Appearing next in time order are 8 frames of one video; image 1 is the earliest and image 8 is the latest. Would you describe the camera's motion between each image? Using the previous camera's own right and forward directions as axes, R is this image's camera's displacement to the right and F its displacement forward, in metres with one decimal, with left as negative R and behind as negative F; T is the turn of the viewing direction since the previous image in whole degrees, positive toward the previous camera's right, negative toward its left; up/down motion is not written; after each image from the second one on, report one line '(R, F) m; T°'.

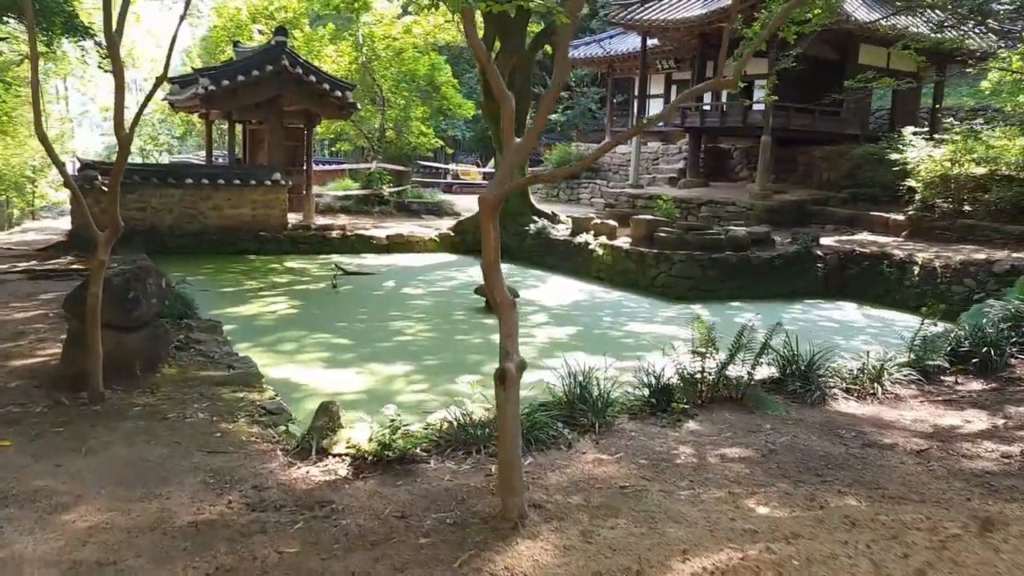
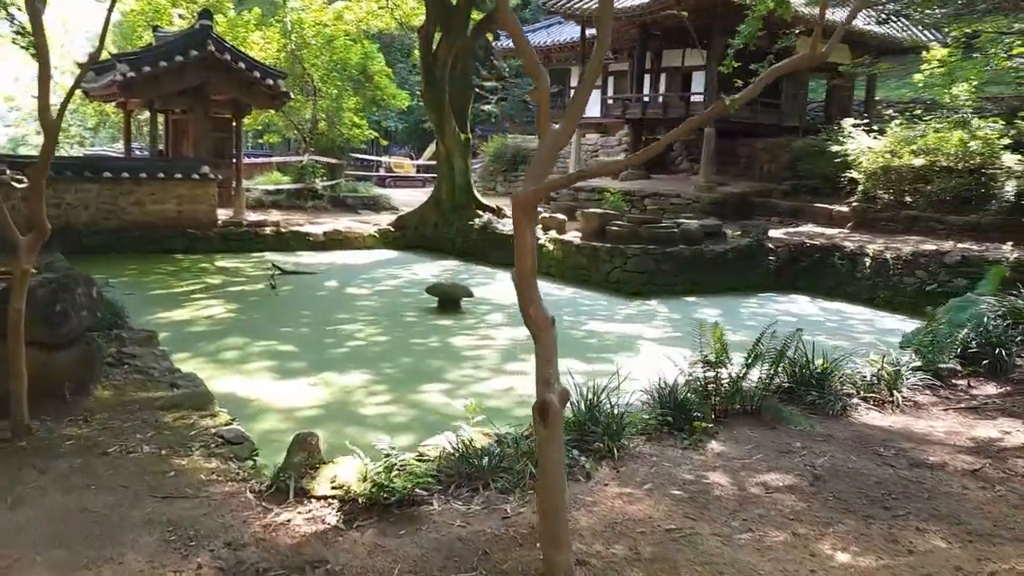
(-0.2, +0.4) m; +5°
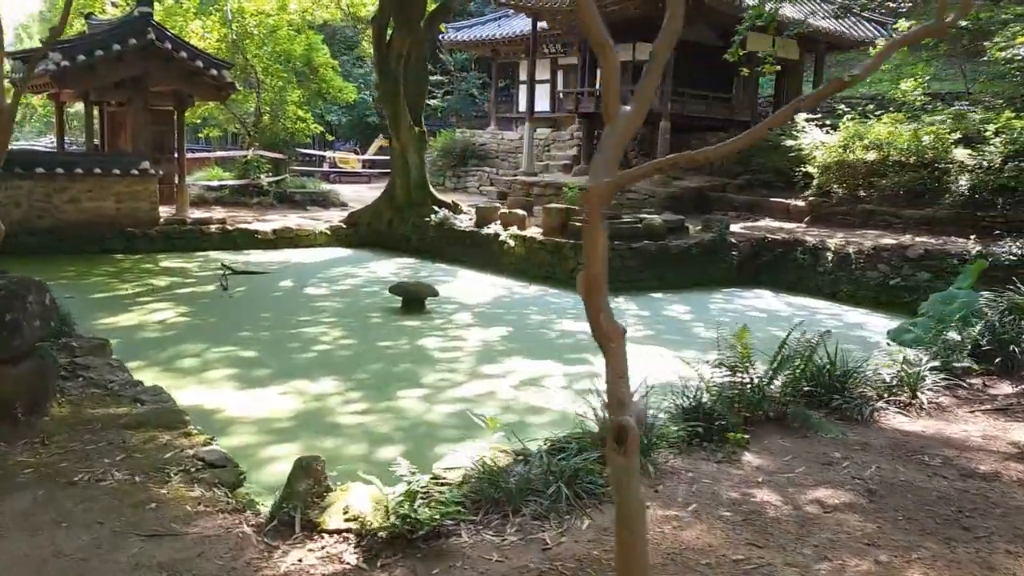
(-0.2, +0.3) m; +4°
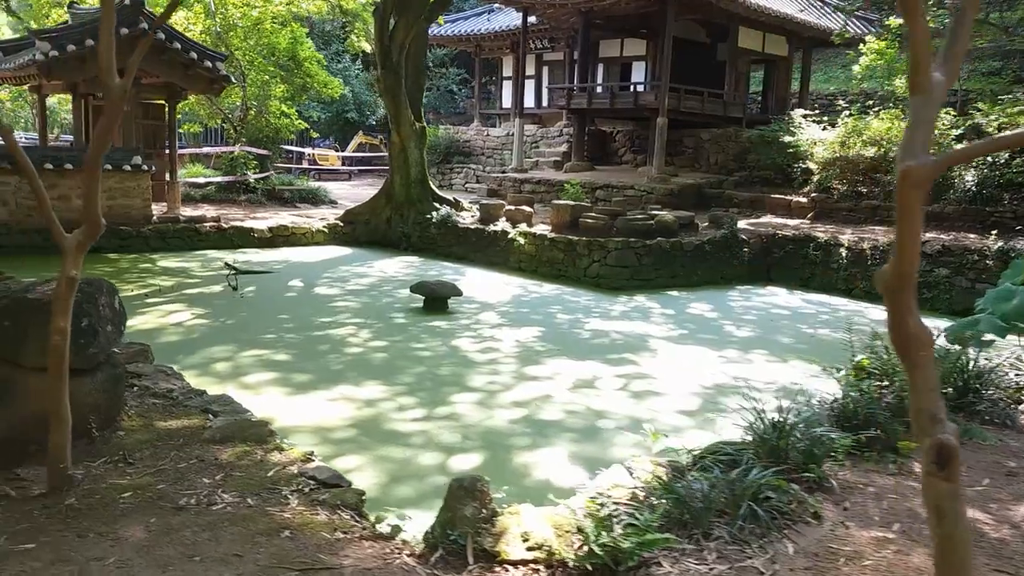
(-0.5, +0.2) m; +3°
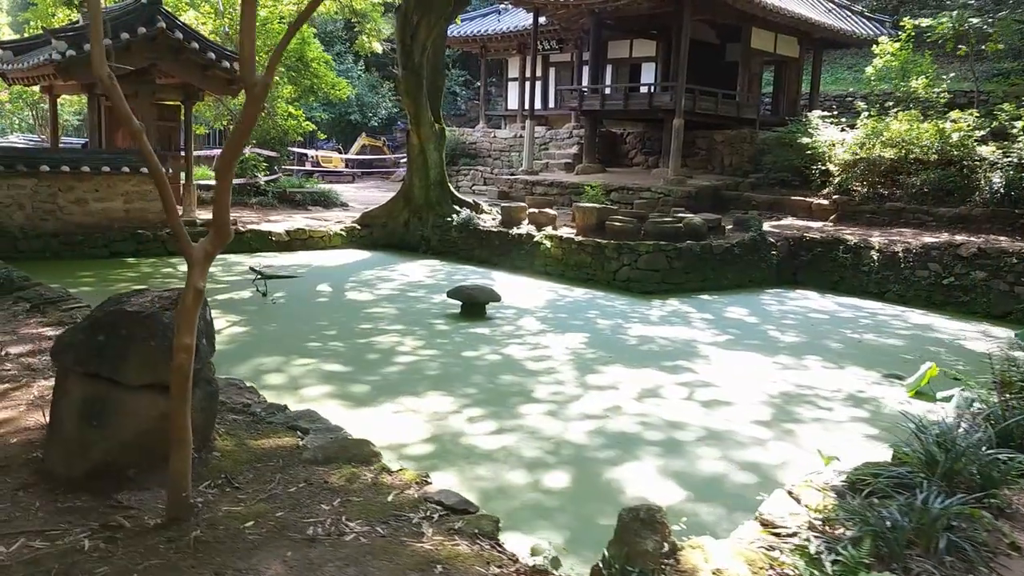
(-0.4, +0.2) m; +1°
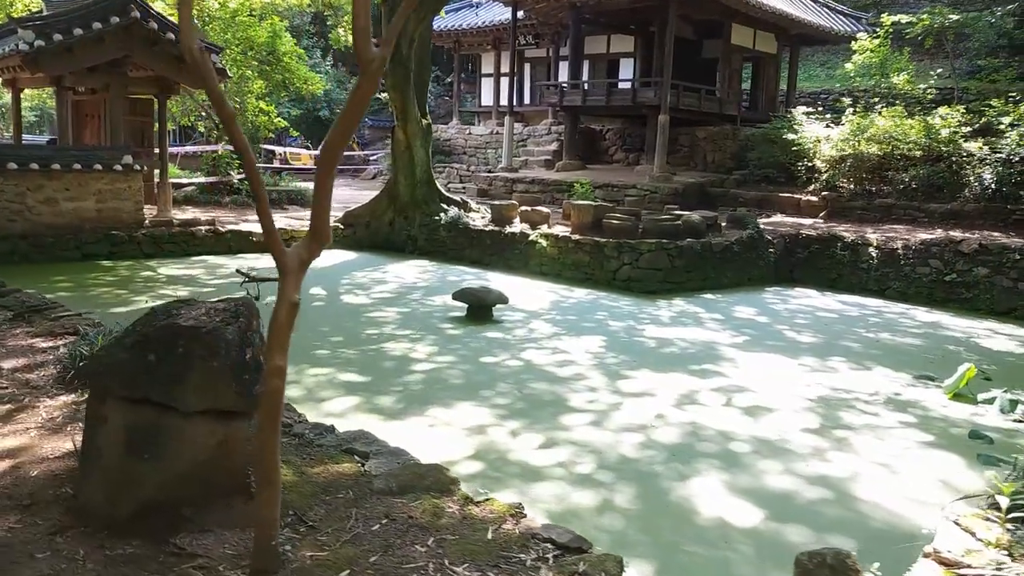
(-0.4, +0.3) m; +3°
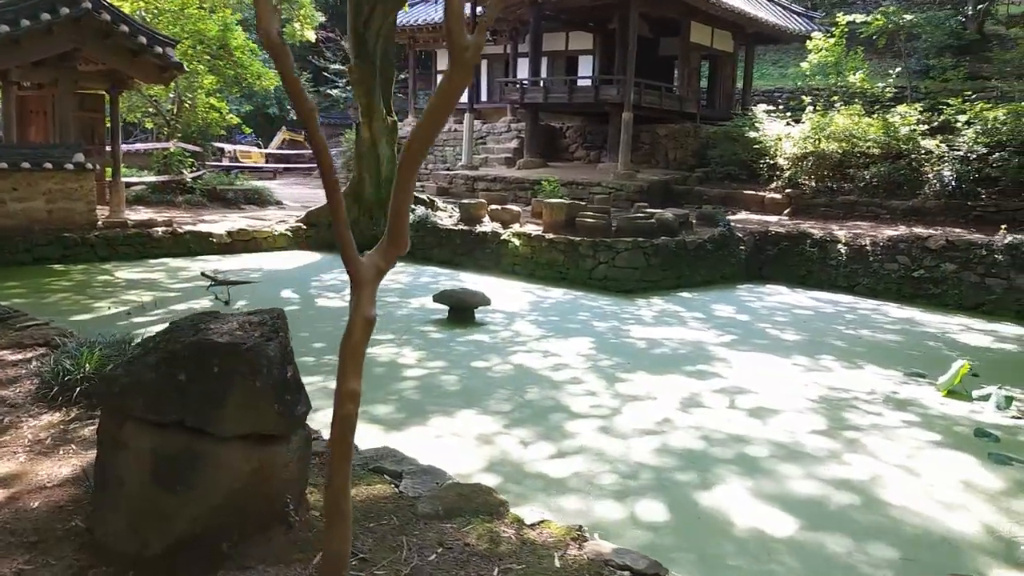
(-0.3, +0.2) m; +4°
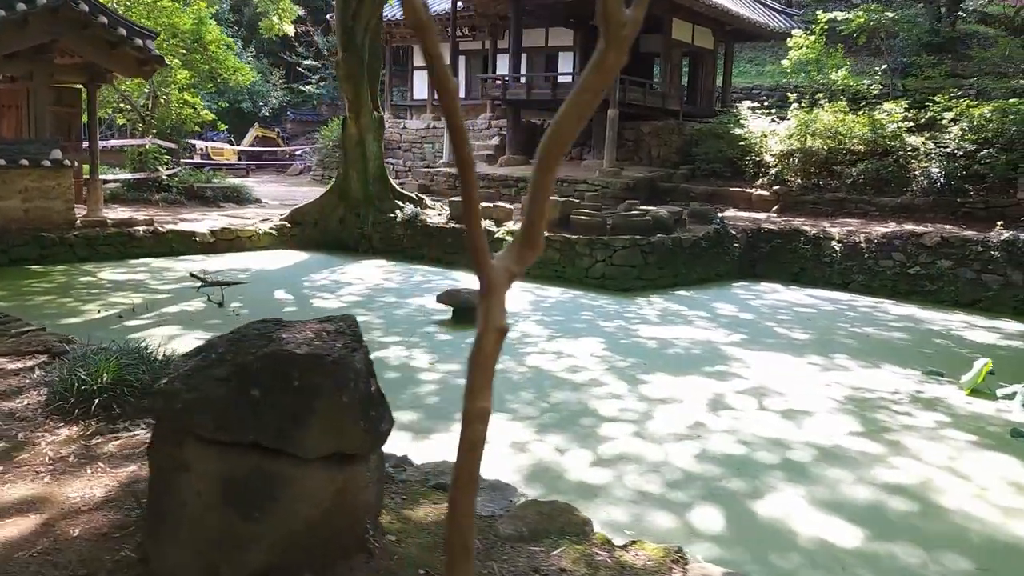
(-0.3, +0.2) m; +2°
